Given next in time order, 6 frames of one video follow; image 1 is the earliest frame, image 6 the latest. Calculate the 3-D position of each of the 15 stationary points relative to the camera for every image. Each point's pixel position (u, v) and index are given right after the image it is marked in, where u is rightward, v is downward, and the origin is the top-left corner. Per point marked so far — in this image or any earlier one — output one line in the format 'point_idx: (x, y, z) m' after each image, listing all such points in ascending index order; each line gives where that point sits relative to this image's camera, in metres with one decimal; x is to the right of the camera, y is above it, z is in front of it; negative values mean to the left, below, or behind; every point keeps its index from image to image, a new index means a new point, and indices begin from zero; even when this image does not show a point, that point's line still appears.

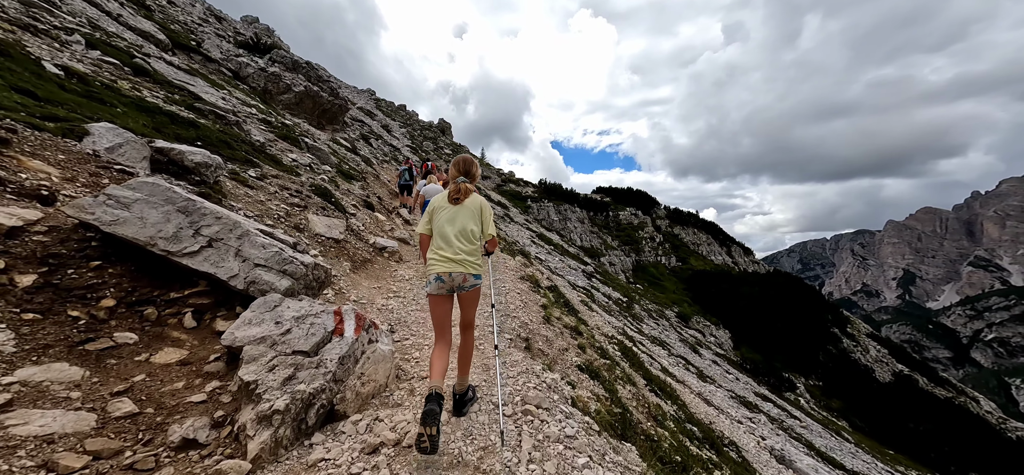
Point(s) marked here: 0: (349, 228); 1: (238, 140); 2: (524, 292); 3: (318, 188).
0: (-8.7, +0.4, +17.6) m
1: (-14.8, +5.2, +17.6) m
2: (+0.6, -2.6, +15.2) m
3: (-11.3, +2.9, +19.0) m
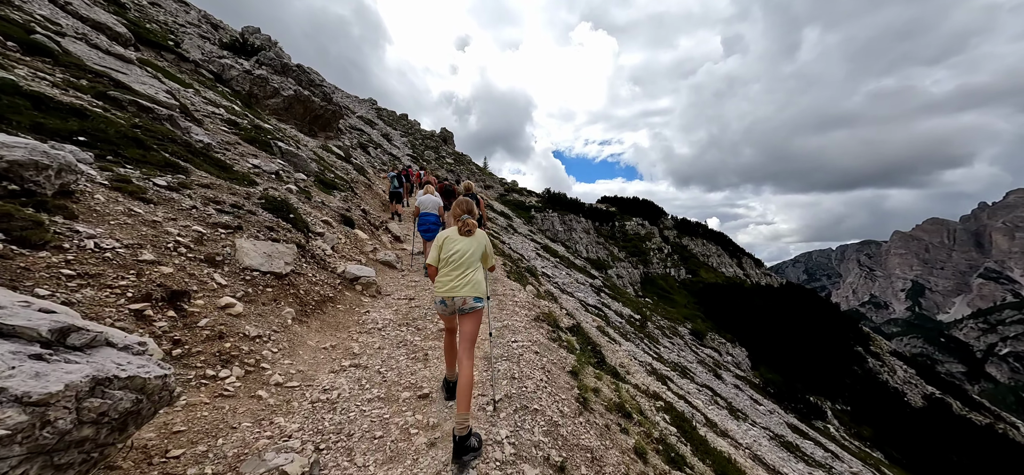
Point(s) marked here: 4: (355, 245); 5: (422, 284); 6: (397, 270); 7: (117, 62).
0: (-8.2, -0.7, +13.3) m
1: (-14.4, +4.1, +13.5) m
2: (+1.1, -3.7, +10.8) m
3: (-10.8, +1.7, +14.8) m
4: (-8.9, -0.6, +18.5) m
5: (-4.8, -2.6, +17.5) m
6: (-6.9, -2.2, +19.3) m
7: (-21.0, +9.4, +17.5) m
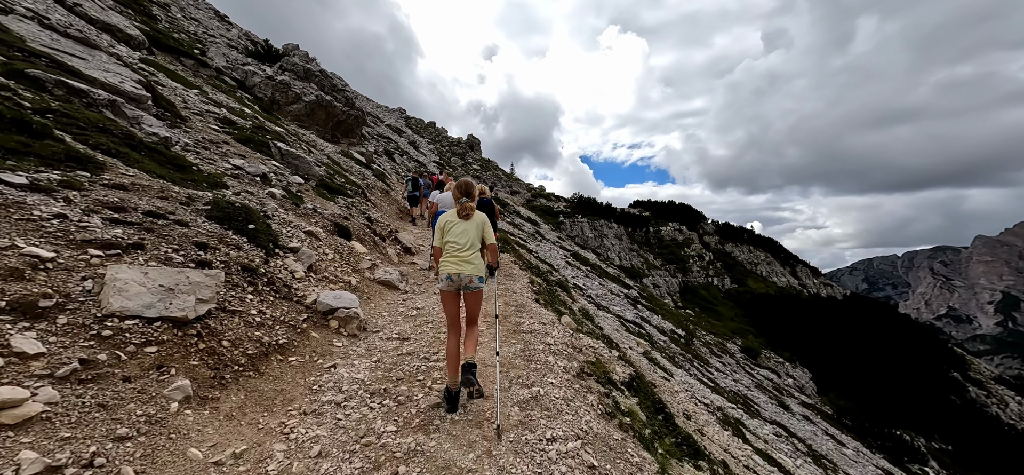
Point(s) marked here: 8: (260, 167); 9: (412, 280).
0: (-7.3, -1.3, +9.5) m
1: (-13.4, +3.5, +10.4) m
2: (+1.8, -4.1, +6.2) m
3: (-9.8, +1.1, +11.3) m
4: (-7.6, -1.2, +14.8) m
5: (-3.5, -3.2, +13.4) m
6: (-5.5, -2.8, +15.4) m
7: (-19.7, +8.7, +15.0) m
8: (-14.2, +3.9, +18.5) m
9: (-5.6, -2.4, +18.2) m
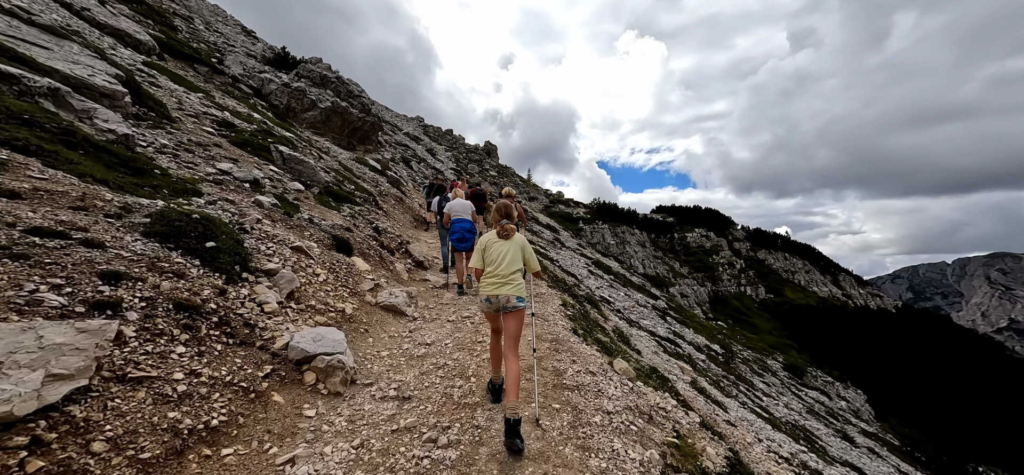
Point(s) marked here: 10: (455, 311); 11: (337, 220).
0: (-6.4, -1.8, +6.8) m
1: (-12.5, +2.9, +8.1) m
2: (+2.5, -4.5, +2.9) m
3: (-8.8, +0.6, +8.8) m
4: (-6.4, -1.9, +12.1) m
5: (-2.4, -3.7, +10.4) m
6: (-4.2, -3.4, +12.5) m
7: (-18.6, +8.0, +13.1) m
8: (-12.8, +3.2, +16.2) m
9: (-4.2, -3.1, +15.4) m
10: (-2.6, -3.3, +15.1) m
11: (-9.2, +1.0, +17.3) m
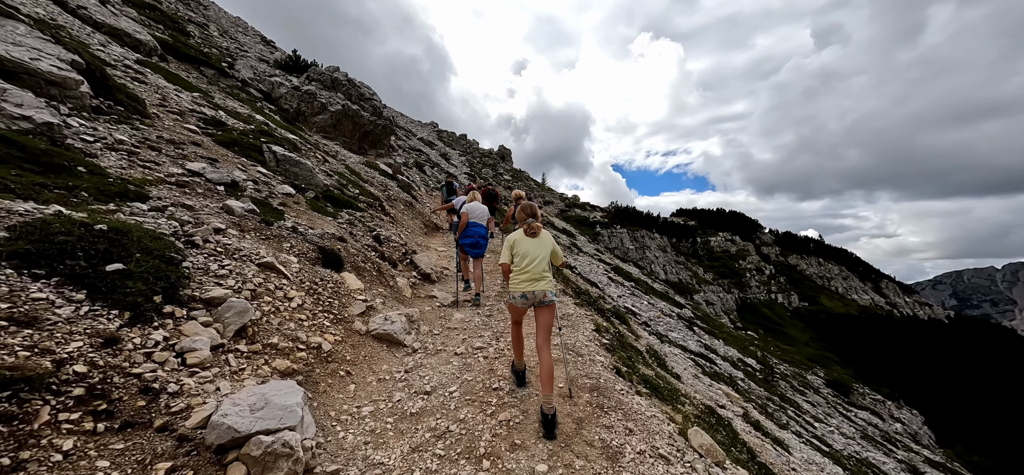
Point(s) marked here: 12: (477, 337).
0: (-5.9, -2.1, +4.2) m
1: (-11.9, +2.5, +5.8) m
2: (+2.8, -4.8, -0.1) m
3: (-8.2, +0.2, +6.3) m
4: (-5.6, -2.3, +9.5) m
5: (-1.8, -4.1, +7.6) m
6: (-3.5, -3.8, +9.8) m
7: (-17.8, +7.5, +11.2) m
8: (-11.9, +2.7, +14.0) m
9: (-3.3, -3.6, +12.6) m
10: (-1.8, -3.8, +12.3) m
11: (-8.3, +0.5, +14.9) m
12: (-1.3, -3.7, +12.3) m
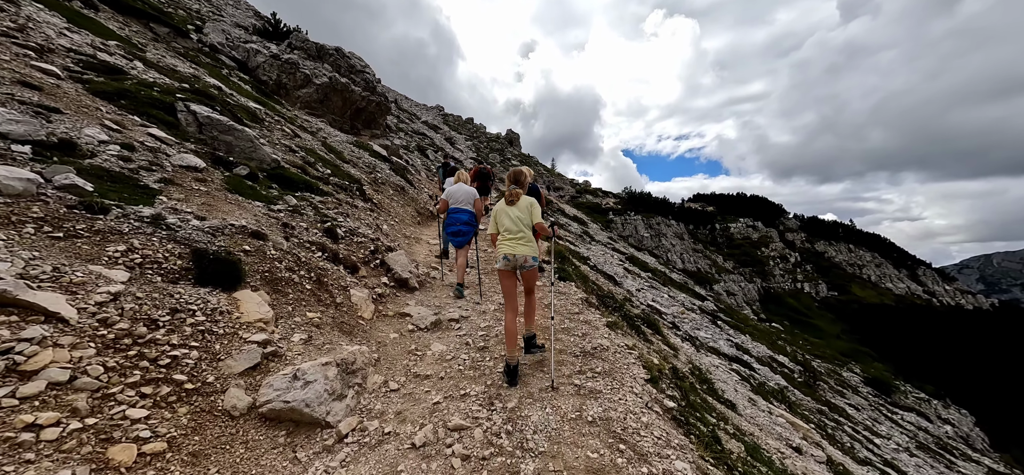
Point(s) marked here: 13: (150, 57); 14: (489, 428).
0: (-6.0, -2.3, -0.7) m
1: (-12.1, +2.3, +0.8) m
2: (+2.5, -5.1, -5.2) m
3: (-8.3, 0.0, +1.3) m
4: (-5.6, -2.3, +4.6) m
5: (-1.8, -4.2, +2.6) m
6: (-3.5, -3.8, +4.8) m
7: (-17.8, +7.5, +6.2) m
8: (-11.8, +2.8, +9.0) m
9: (-3.2, -3.5, +7.7) m
10: (-1.7, -3.7, +7.2) m
11: (-8.1, +0.6, +9.8) m
12: (-1.2, -3.6, +7.3) m
13: (-21.3, +10.4, +19.5) m
14: (-0.4, -3.8, +6.5) m
